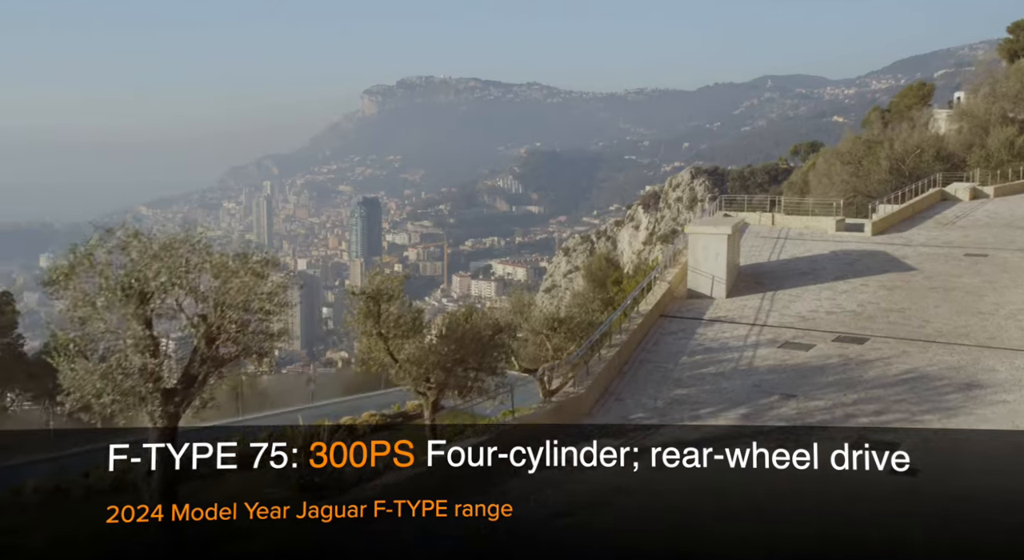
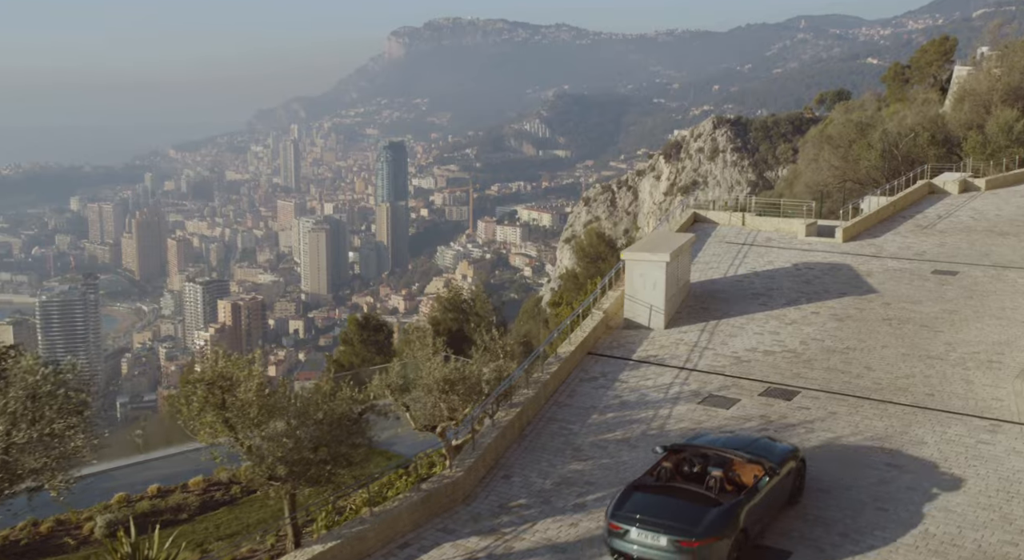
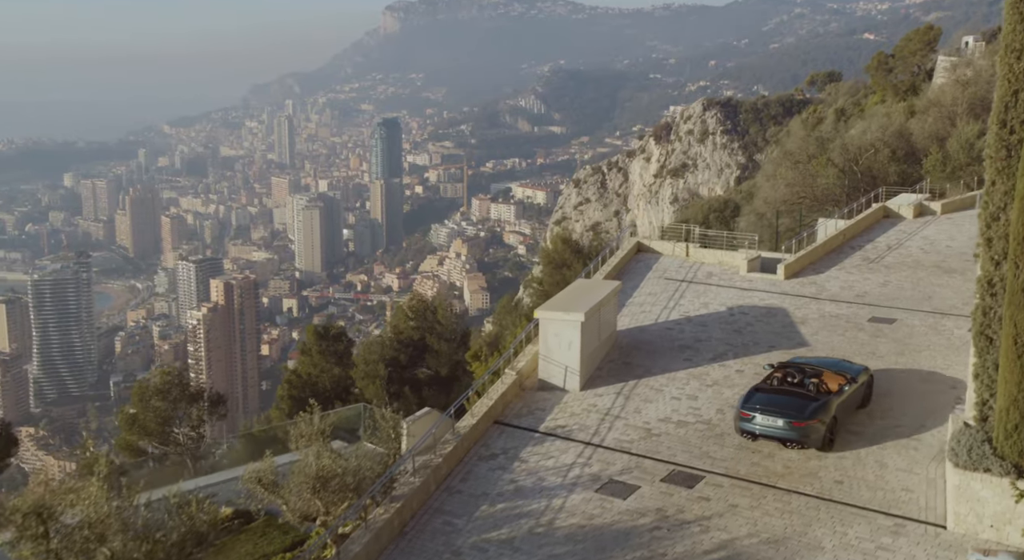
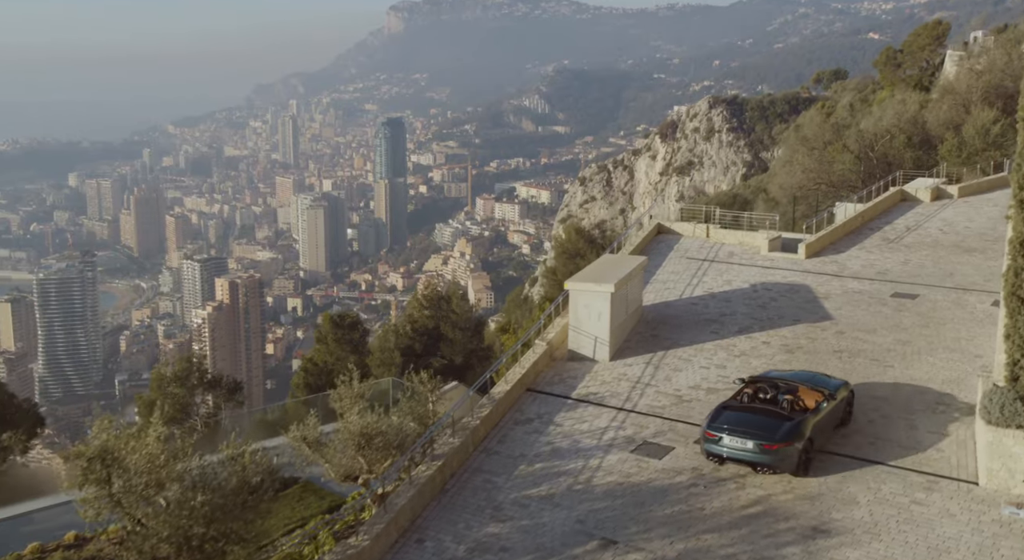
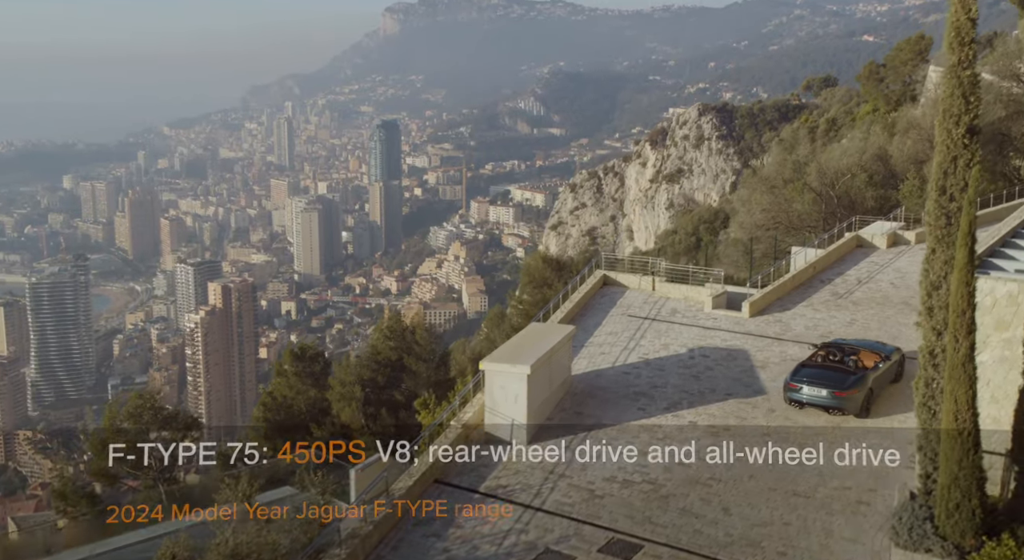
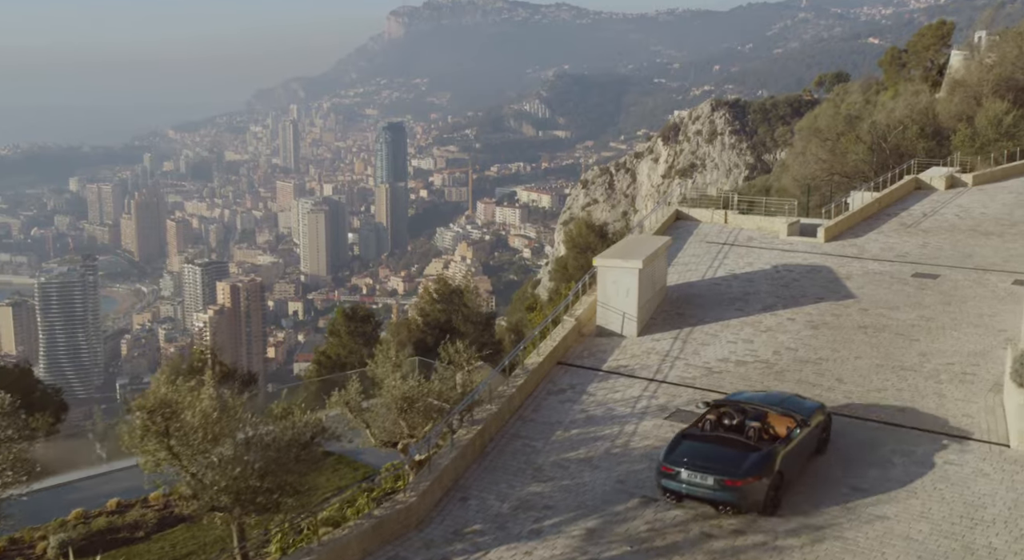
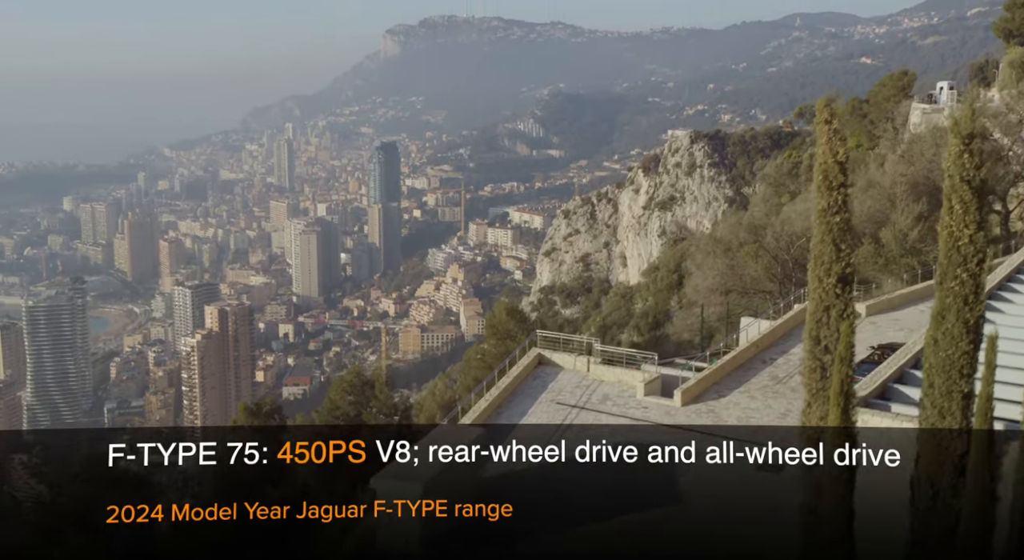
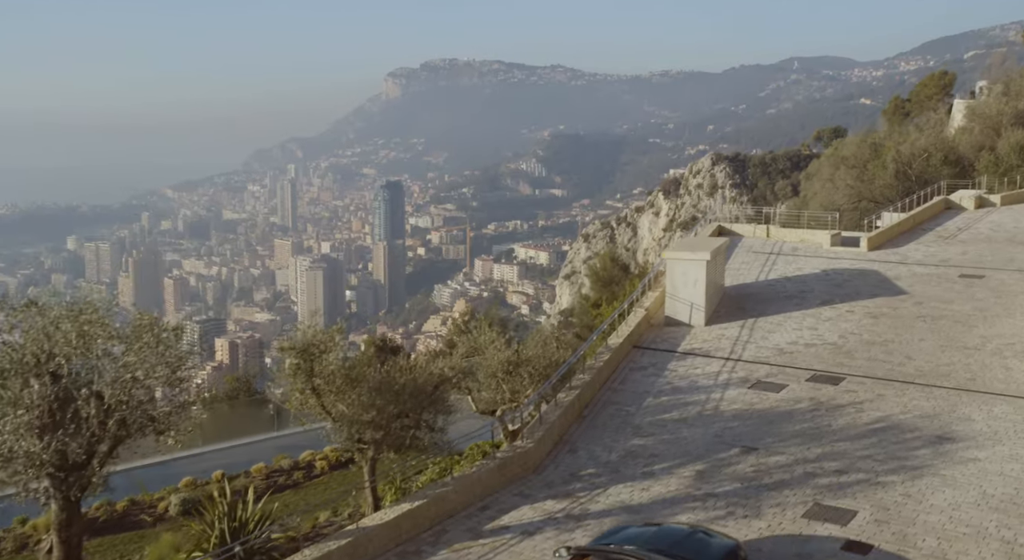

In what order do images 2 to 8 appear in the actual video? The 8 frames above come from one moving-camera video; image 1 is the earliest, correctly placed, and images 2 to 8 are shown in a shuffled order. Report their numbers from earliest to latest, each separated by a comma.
8, 2, 6, 4, 3, 5, 7
